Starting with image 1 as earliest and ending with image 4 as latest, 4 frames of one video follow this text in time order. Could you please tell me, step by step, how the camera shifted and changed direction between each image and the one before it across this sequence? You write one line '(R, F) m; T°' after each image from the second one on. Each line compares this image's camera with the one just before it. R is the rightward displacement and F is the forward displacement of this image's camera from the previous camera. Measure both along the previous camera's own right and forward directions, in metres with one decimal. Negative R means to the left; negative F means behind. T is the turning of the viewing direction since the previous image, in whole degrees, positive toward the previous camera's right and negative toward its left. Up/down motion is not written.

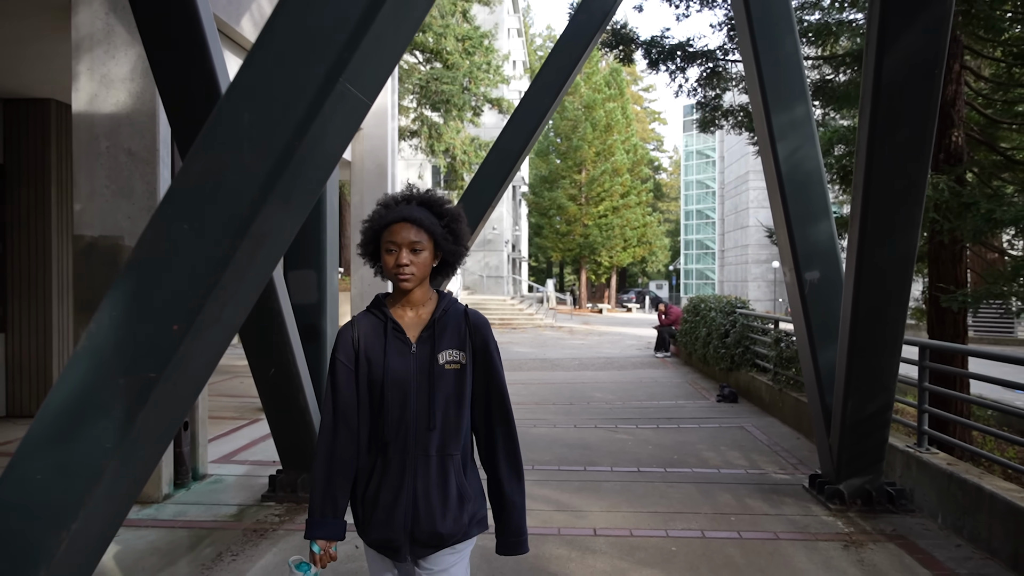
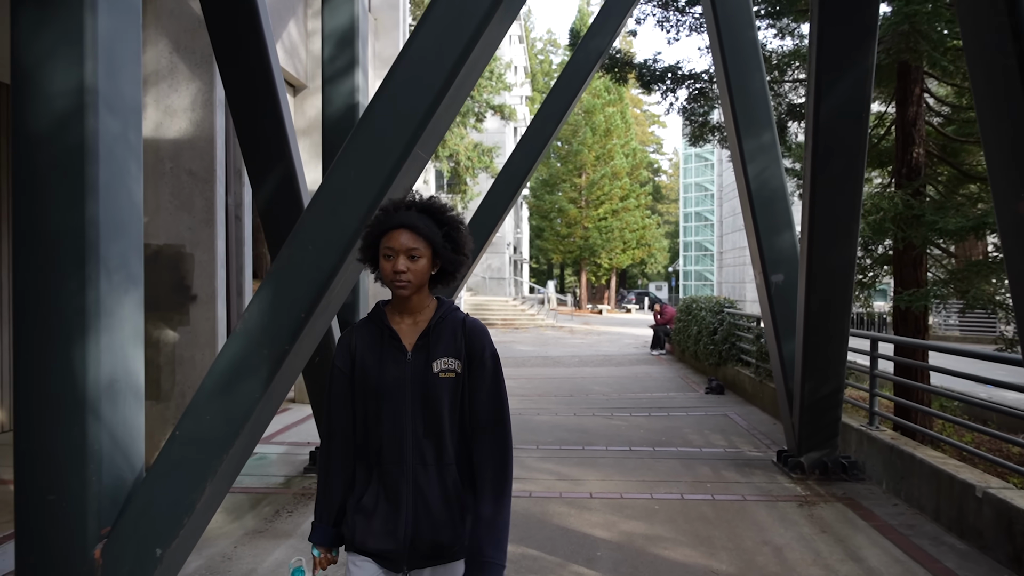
(-0.1, -0.8) m; 0°
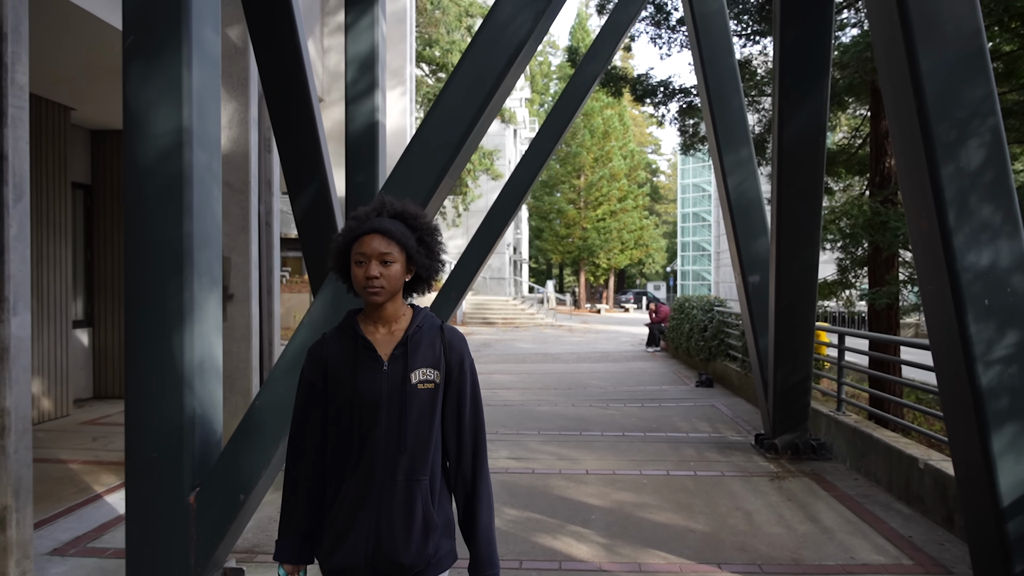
(0.0, -0.7) m; 0°
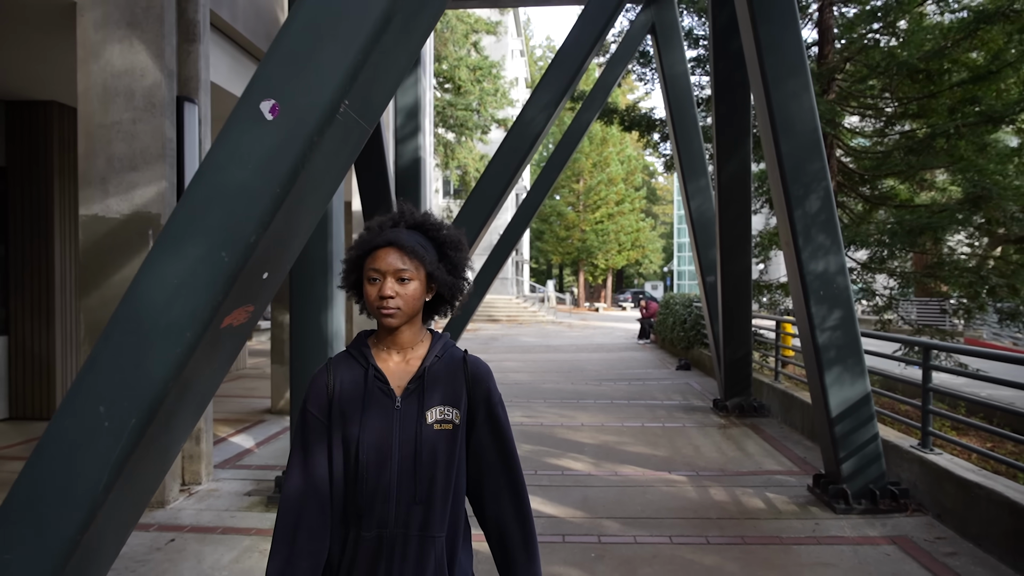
(-0.2, -2.0) m; 0°
